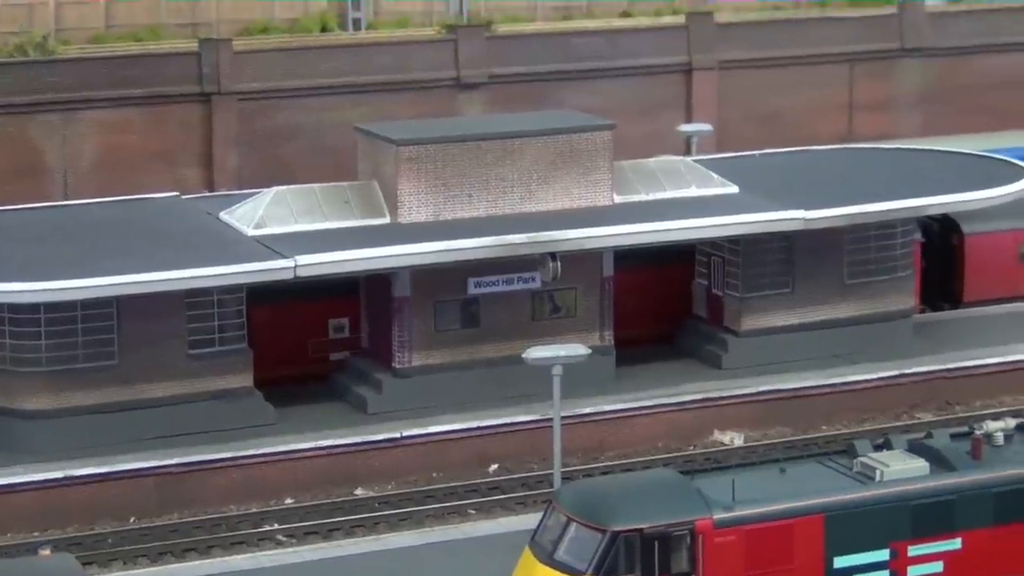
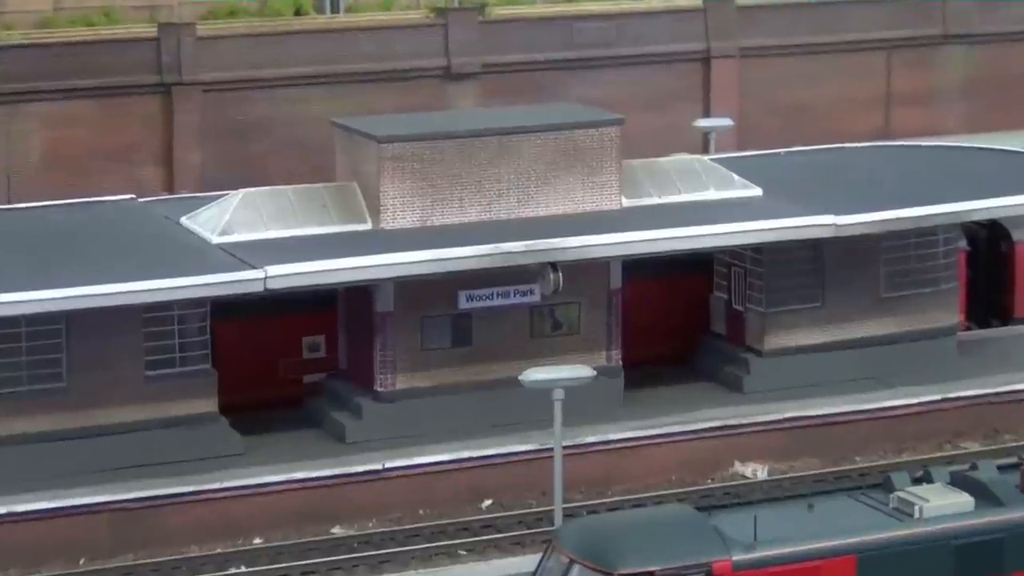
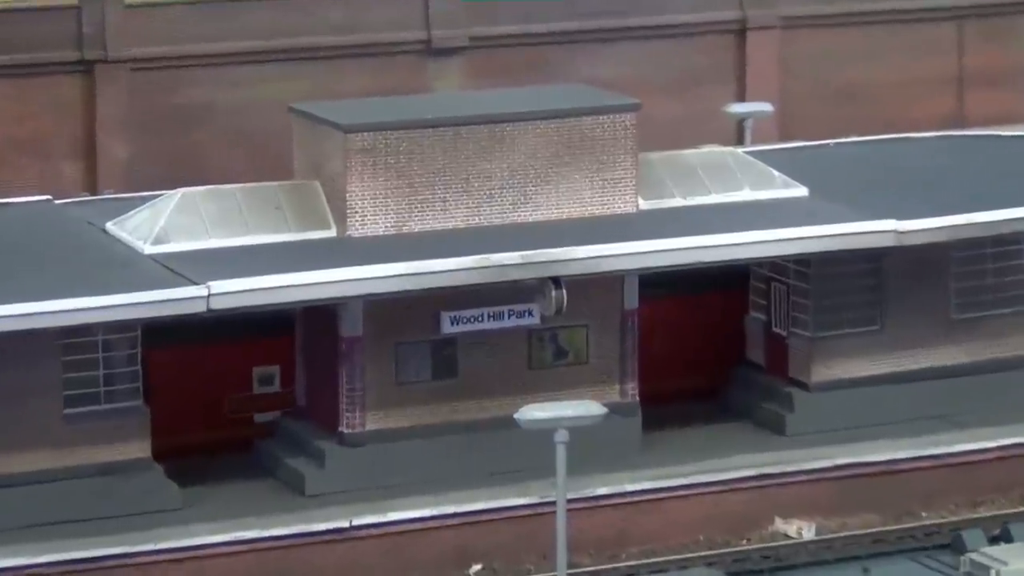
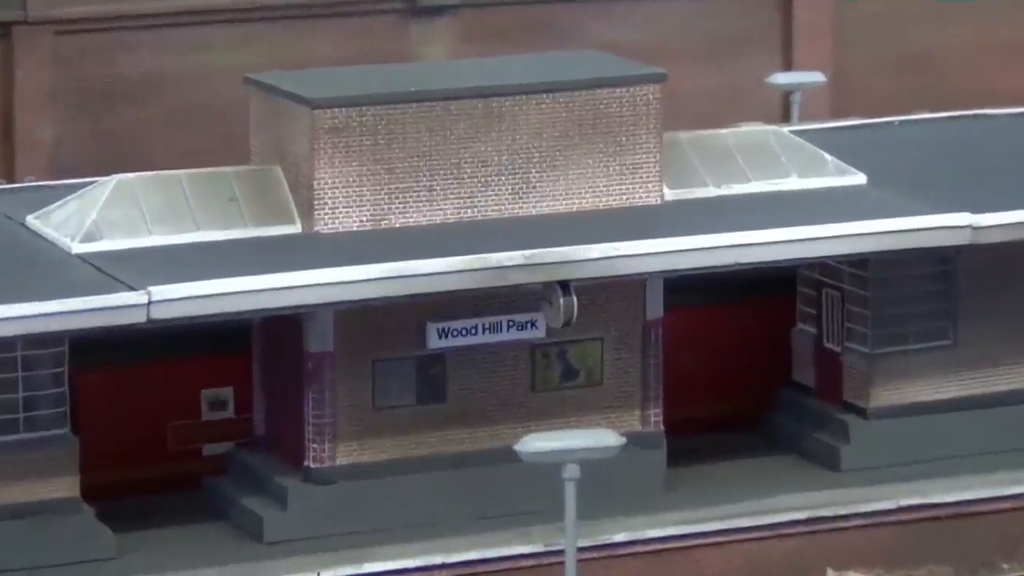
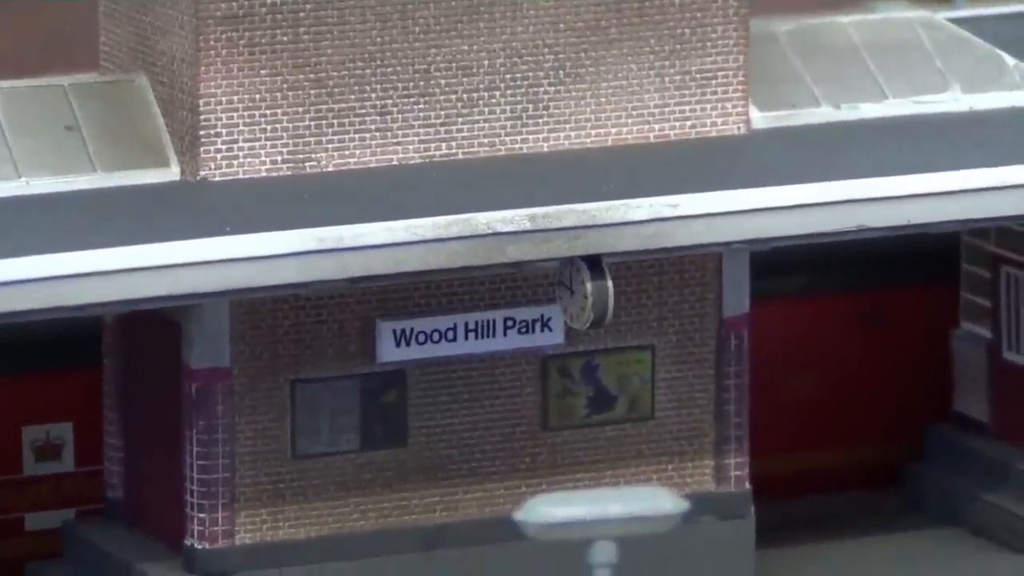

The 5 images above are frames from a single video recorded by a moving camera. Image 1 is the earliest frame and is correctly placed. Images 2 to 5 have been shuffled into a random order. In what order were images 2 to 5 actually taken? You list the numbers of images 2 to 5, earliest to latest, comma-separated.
2, 3, 4, 5
